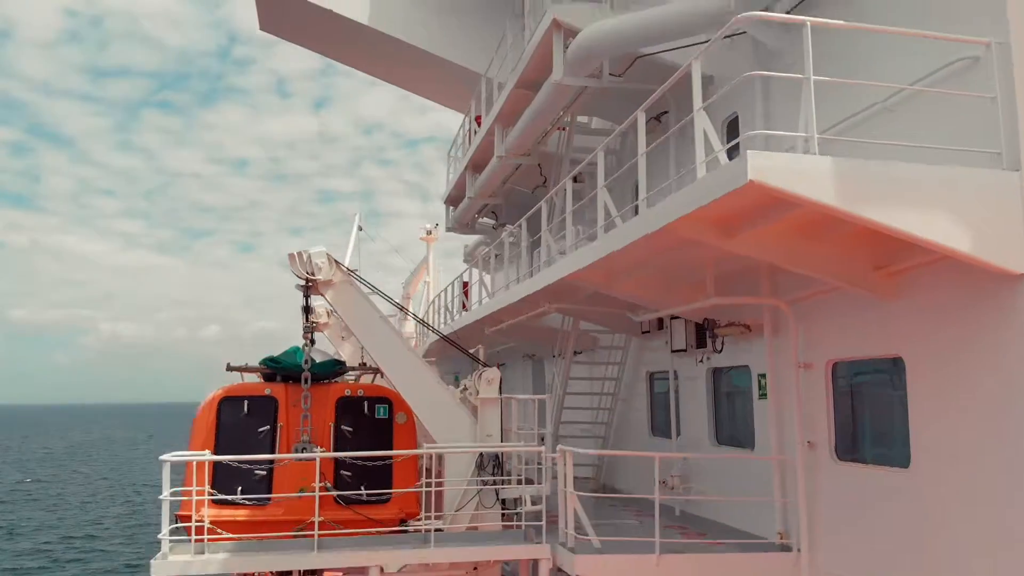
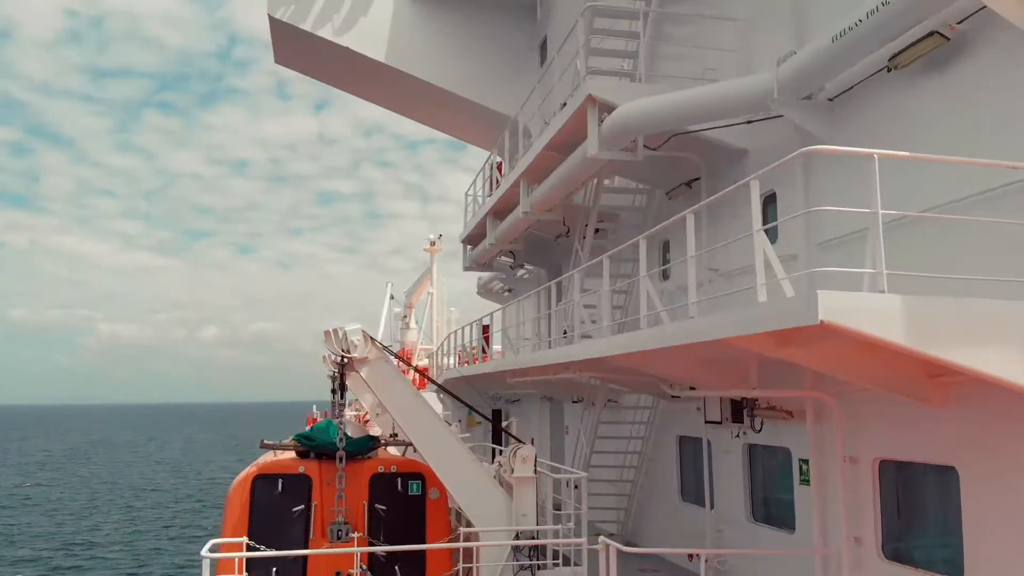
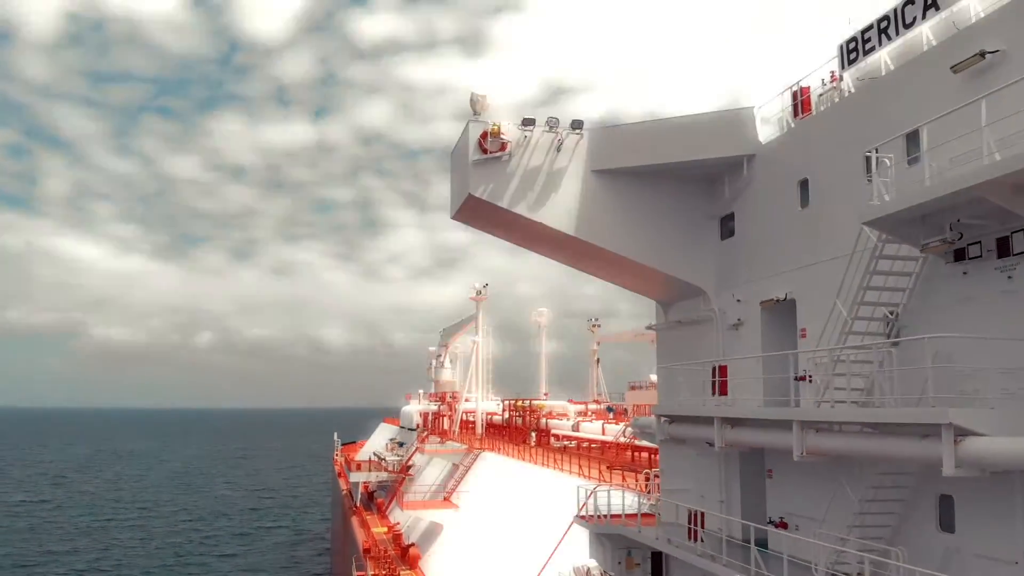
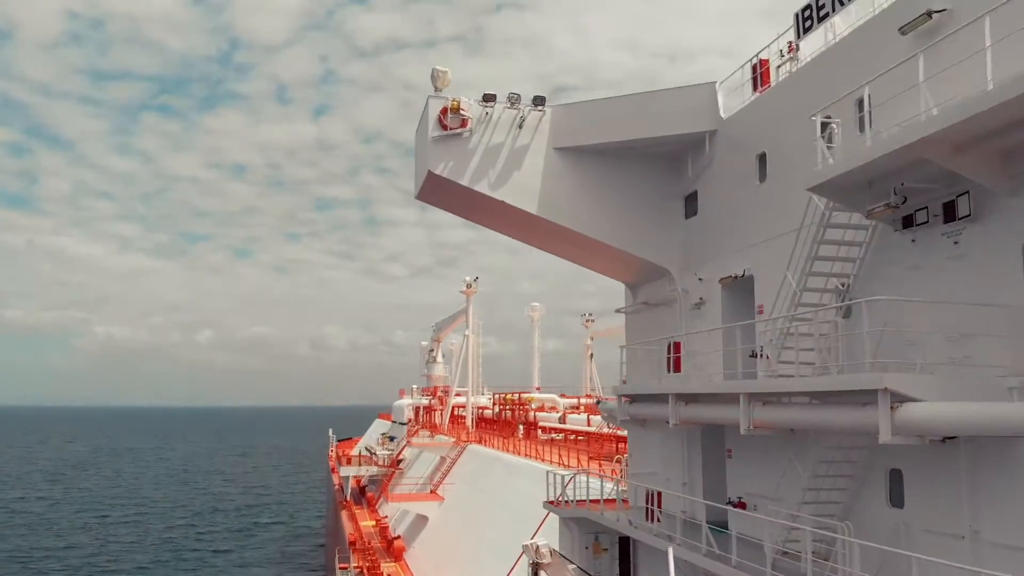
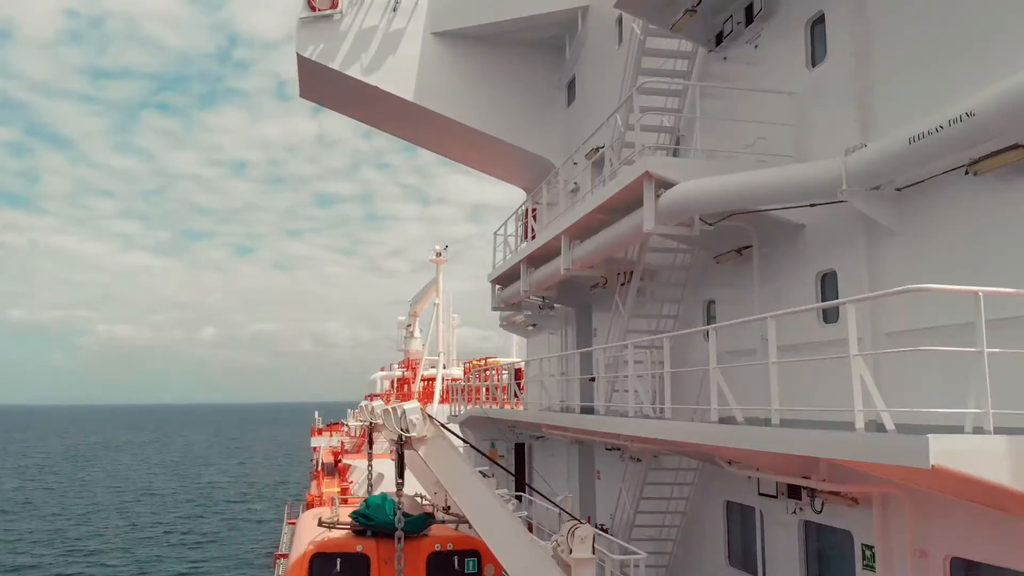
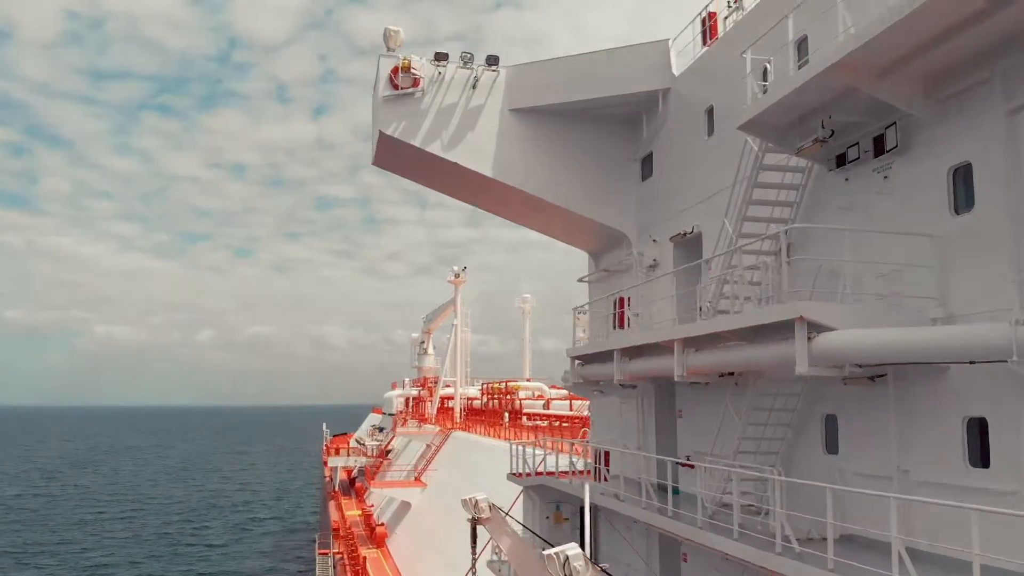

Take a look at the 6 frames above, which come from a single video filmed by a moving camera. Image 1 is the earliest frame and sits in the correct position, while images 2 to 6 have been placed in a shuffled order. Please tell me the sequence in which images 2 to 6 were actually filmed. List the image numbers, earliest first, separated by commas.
2, 5, 6, 4, 3
